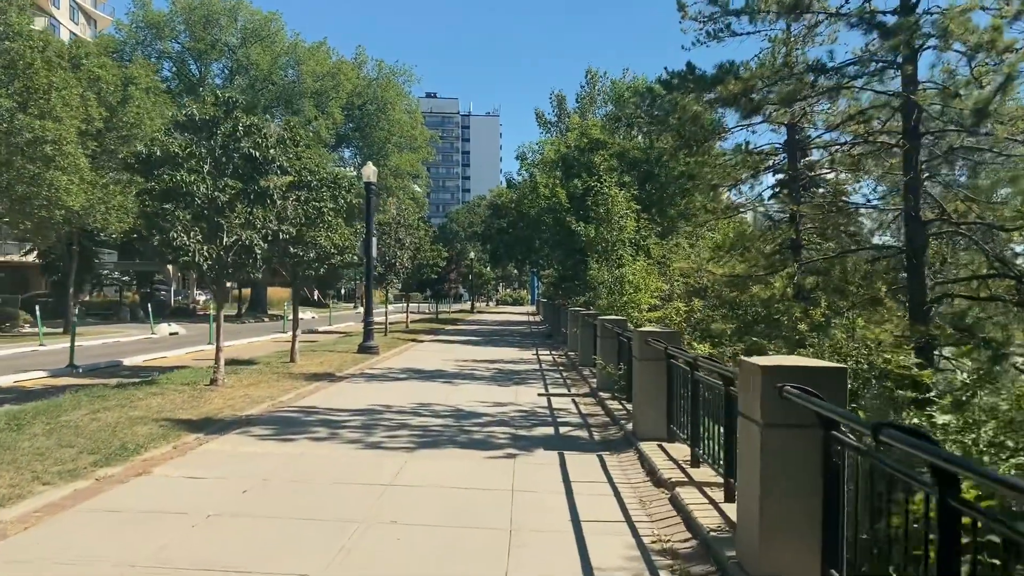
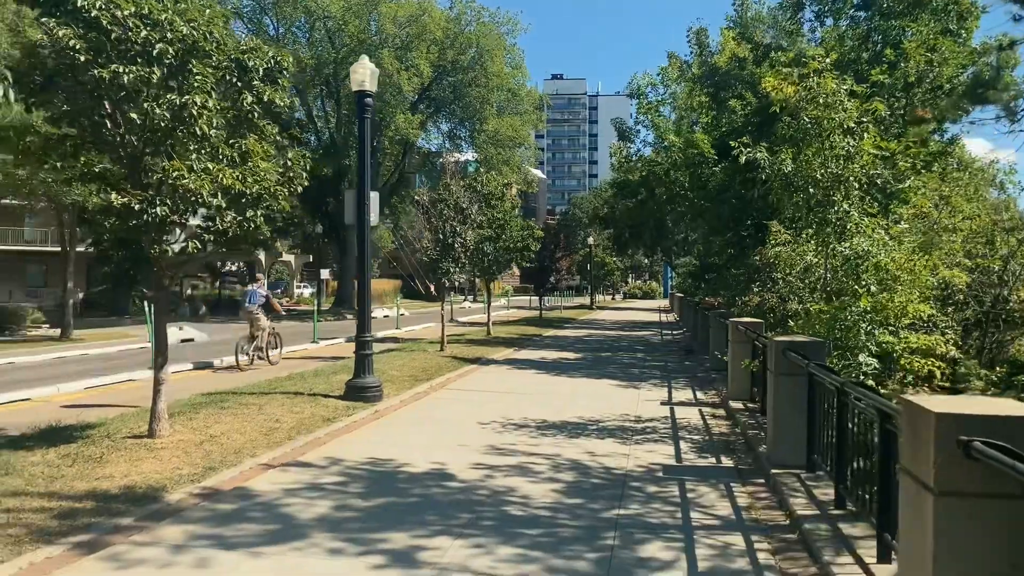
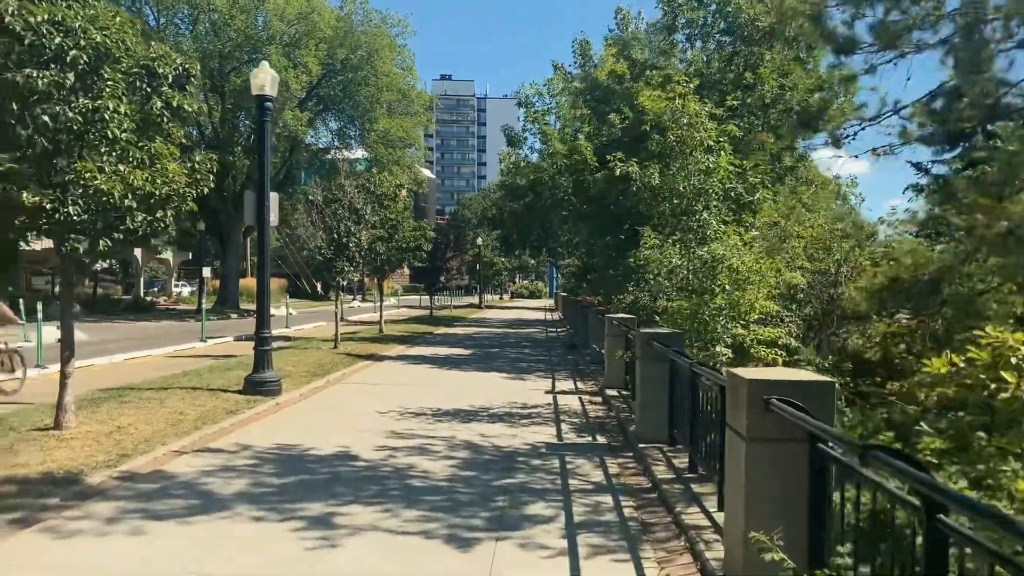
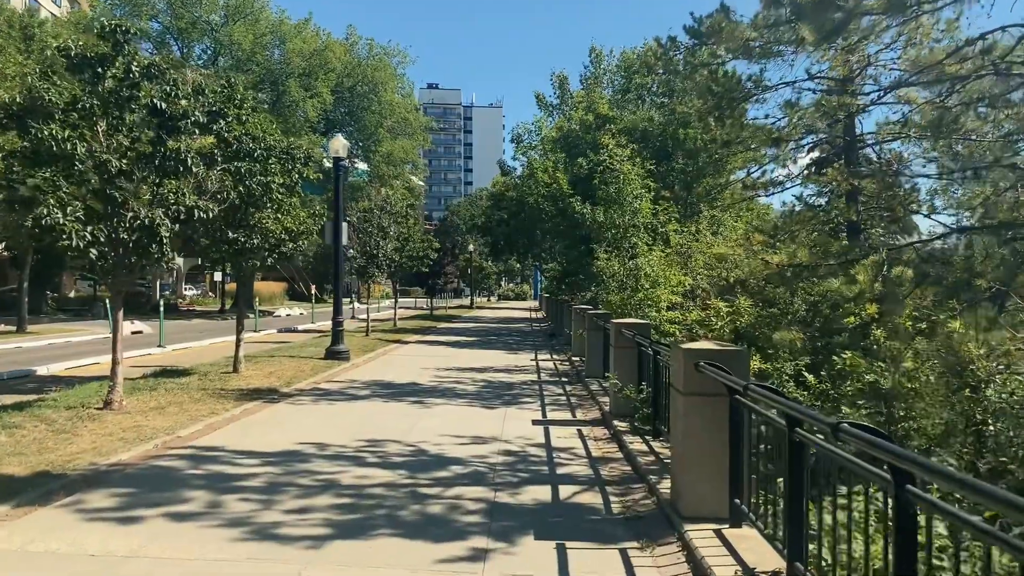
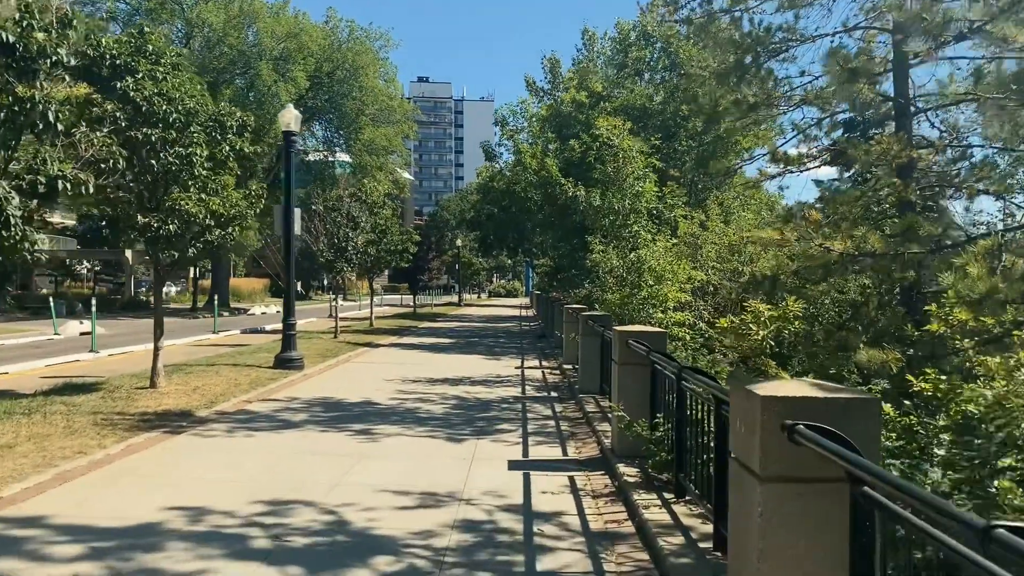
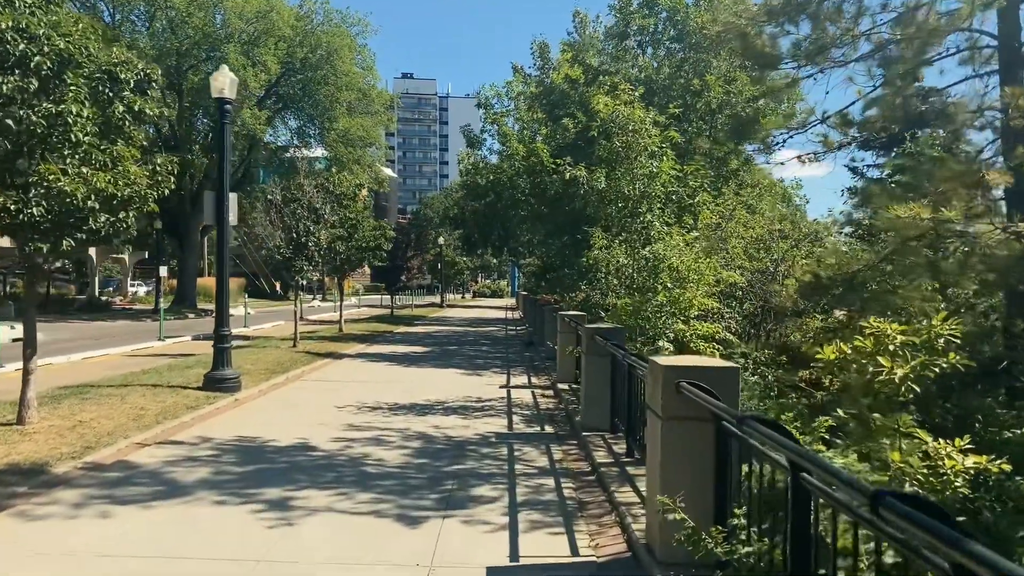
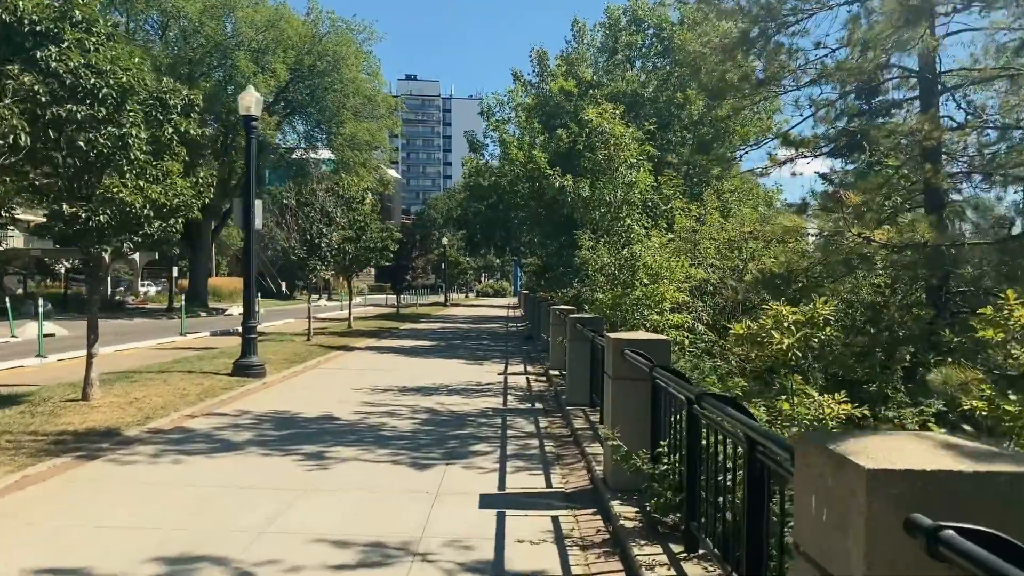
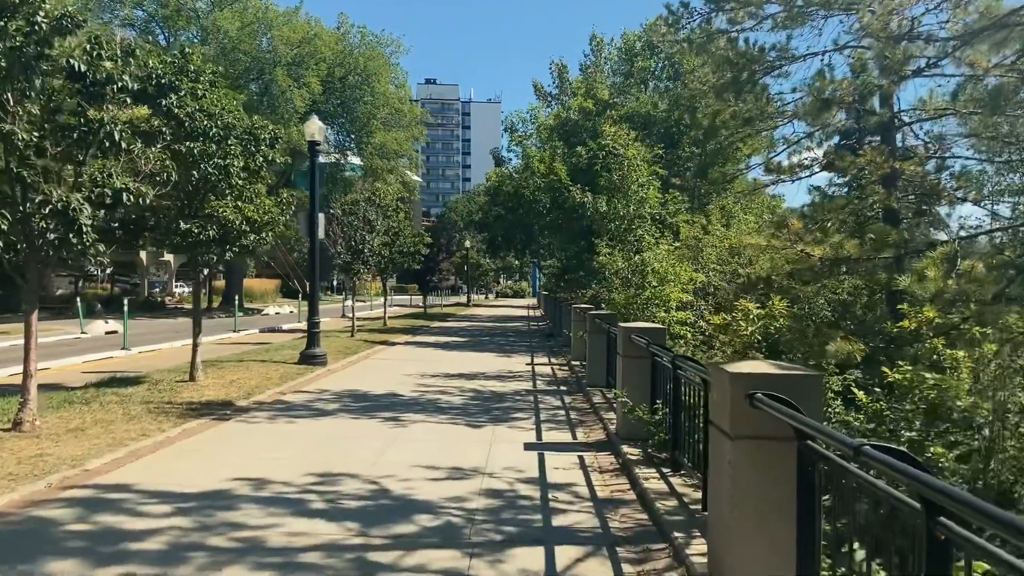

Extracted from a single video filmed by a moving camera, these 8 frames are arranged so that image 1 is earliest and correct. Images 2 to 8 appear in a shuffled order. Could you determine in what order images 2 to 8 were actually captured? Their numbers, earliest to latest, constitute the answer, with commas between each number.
4, 8, 5, 7, 6, 3, 2
